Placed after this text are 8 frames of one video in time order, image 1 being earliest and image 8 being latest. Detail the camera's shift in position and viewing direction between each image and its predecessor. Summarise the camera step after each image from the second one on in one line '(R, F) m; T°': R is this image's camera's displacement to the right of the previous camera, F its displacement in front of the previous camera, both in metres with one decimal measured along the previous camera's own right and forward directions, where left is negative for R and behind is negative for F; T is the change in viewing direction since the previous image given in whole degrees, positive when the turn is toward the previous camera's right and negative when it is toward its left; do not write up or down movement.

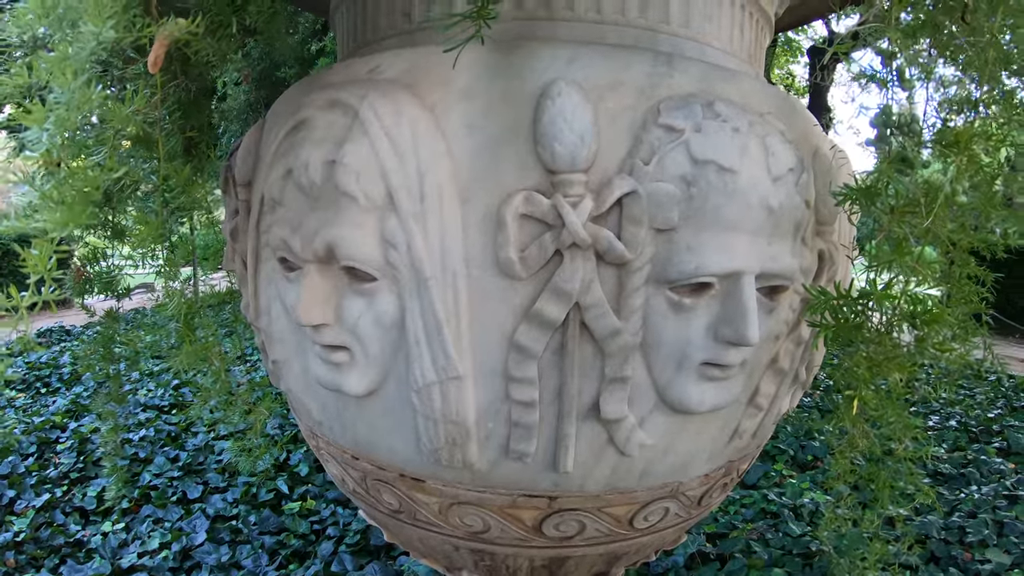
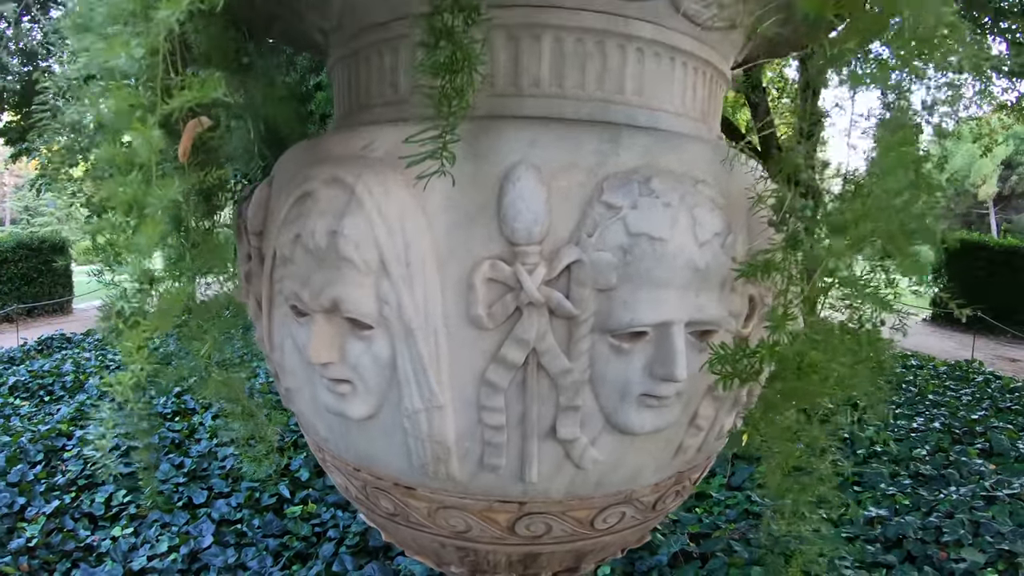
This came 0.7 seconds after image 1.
(0.0, -0.1) m; 0°
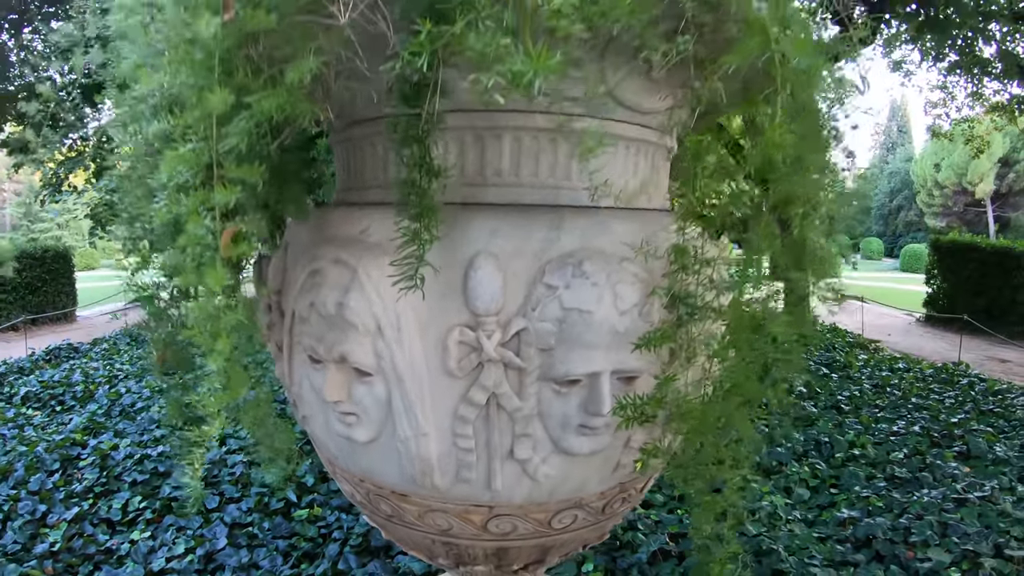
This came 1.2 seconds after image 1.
(0.0, -0.1) m; 0°
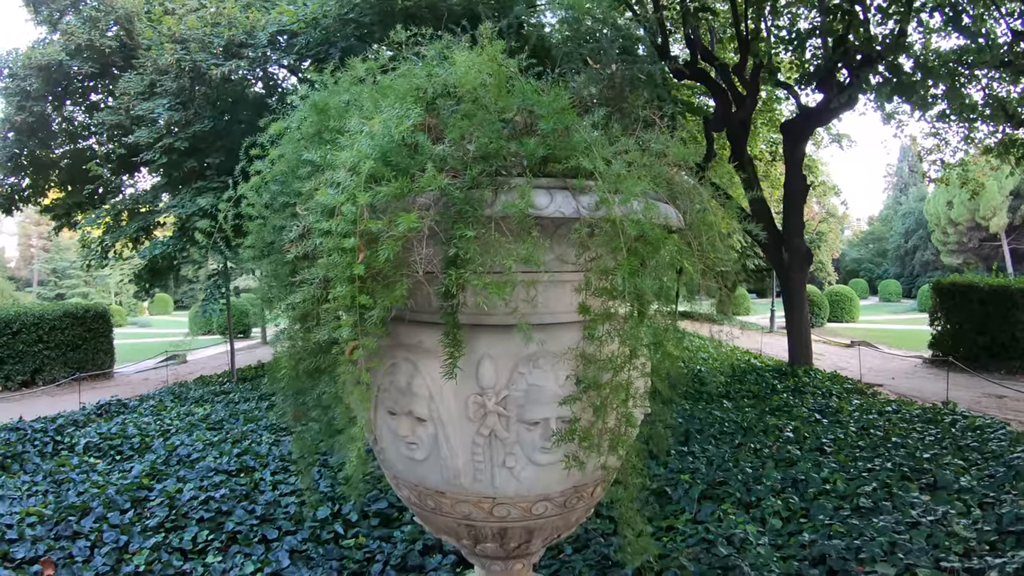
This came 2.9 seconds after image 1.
(0.0, -0.5) m; -1°
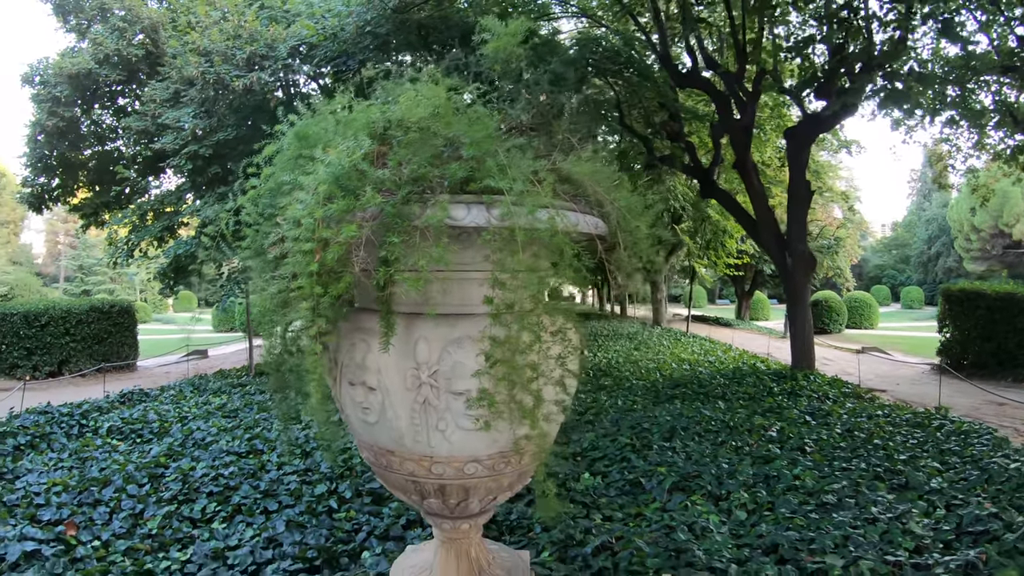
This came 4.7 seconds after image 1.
(+0.2, -0.2) m; -2°
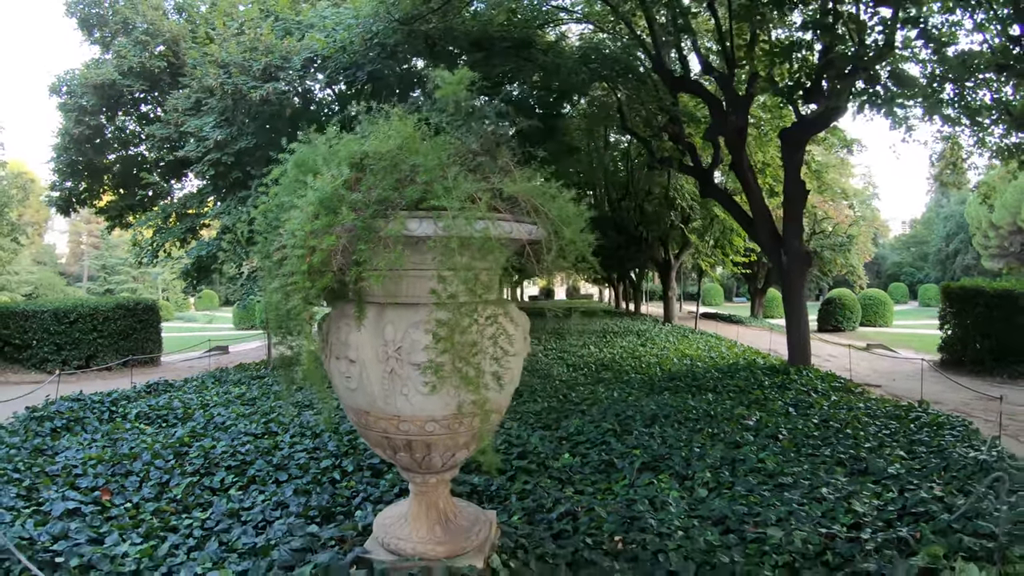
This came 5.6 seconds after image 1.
(+0.2, -0.3) m; -1°
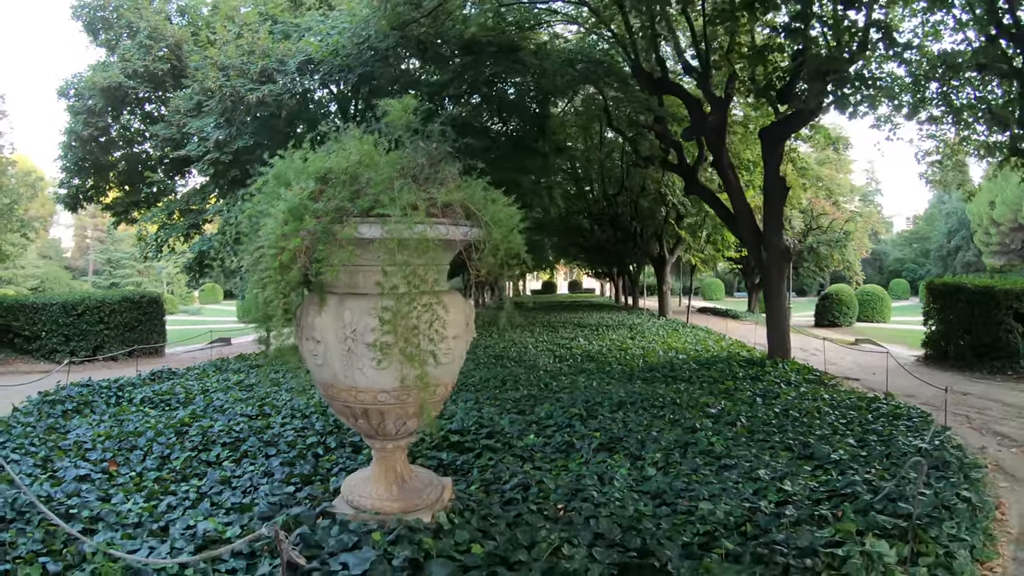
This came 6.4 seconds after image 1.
(+0.2, -0.3) m; 0°
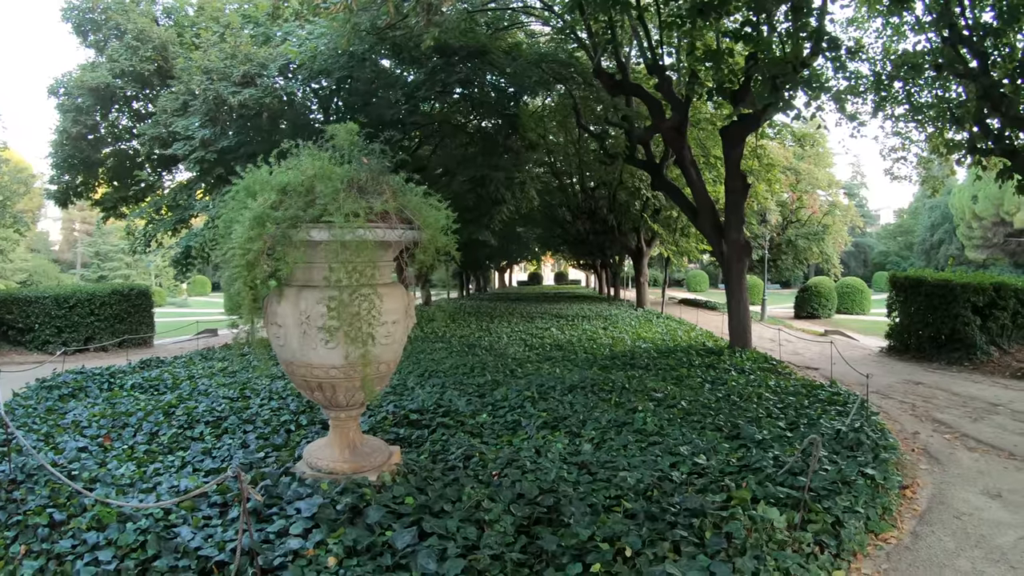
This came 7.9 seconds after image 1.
(+0.3, -0.4) m; +1°
